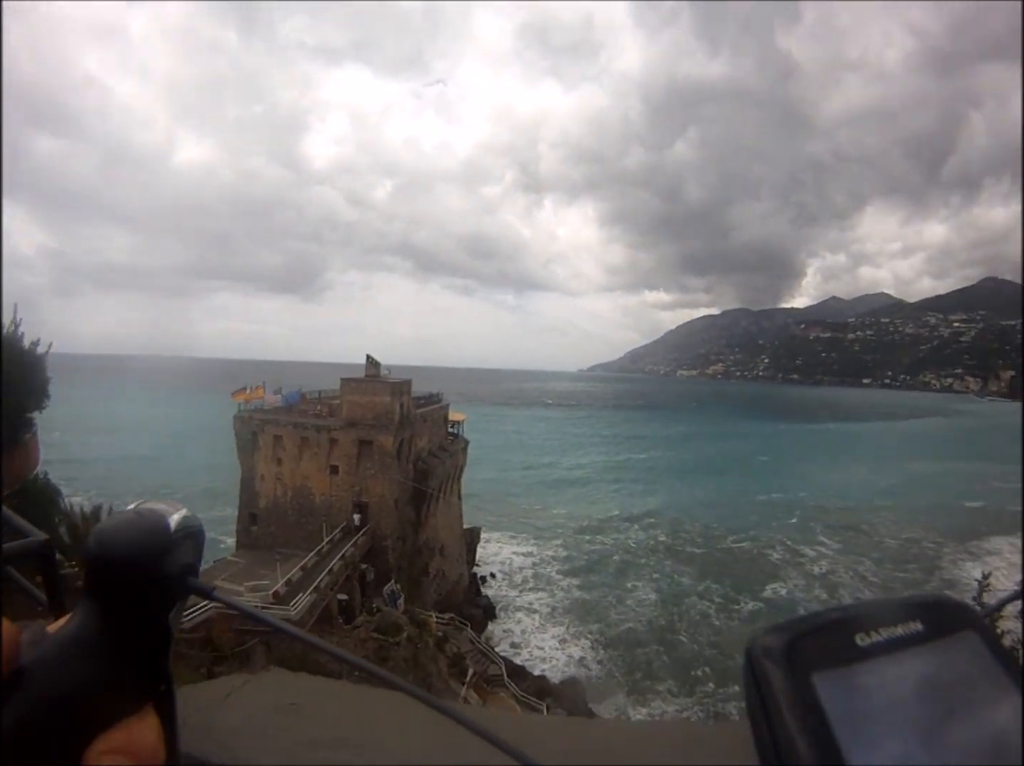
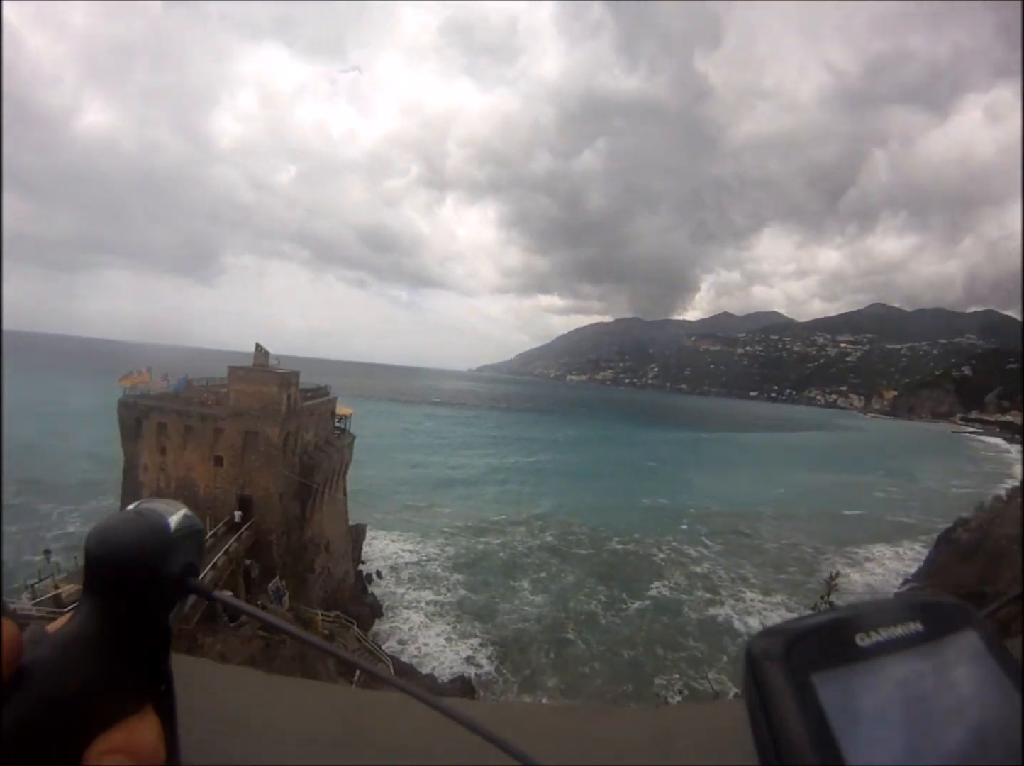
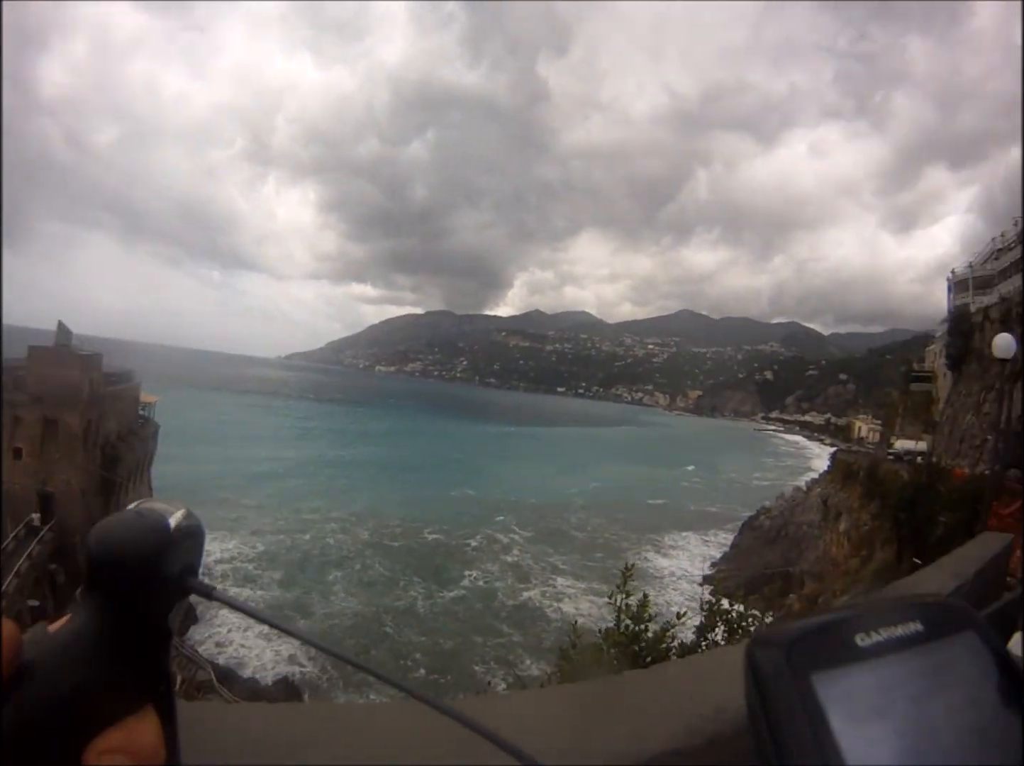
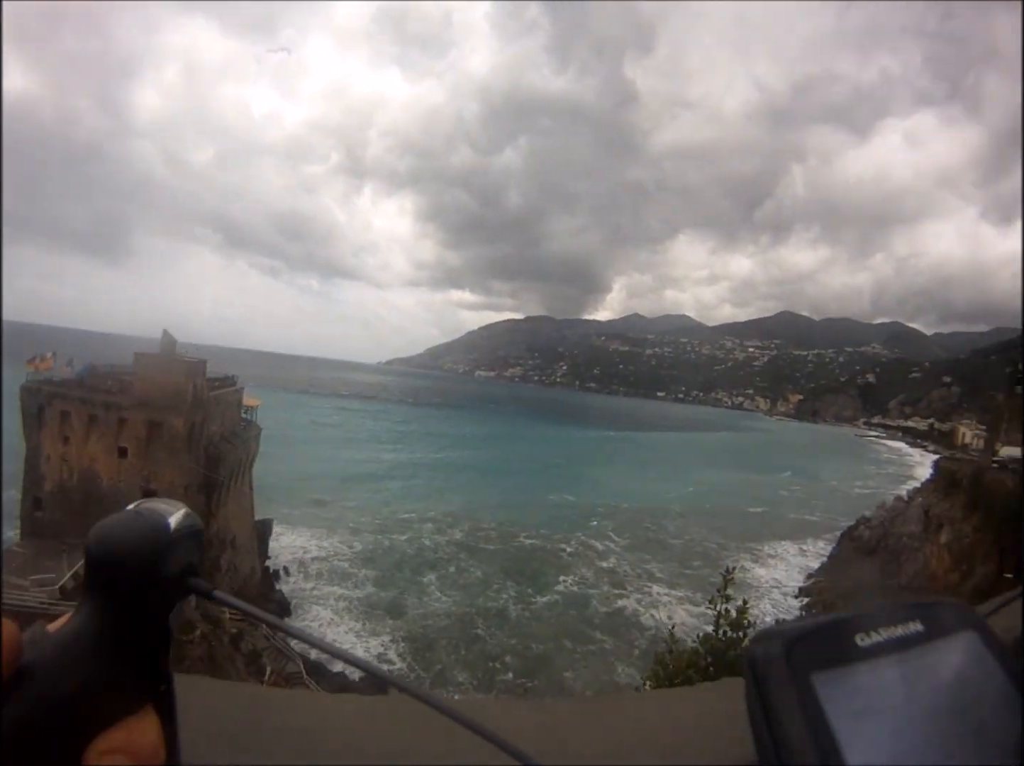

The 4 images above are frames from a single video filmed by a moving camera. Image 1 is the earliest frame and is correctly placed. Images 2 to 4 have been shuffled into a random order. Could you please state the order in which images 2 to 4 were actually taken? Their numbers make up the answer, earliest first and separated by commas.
2, 4, 3
